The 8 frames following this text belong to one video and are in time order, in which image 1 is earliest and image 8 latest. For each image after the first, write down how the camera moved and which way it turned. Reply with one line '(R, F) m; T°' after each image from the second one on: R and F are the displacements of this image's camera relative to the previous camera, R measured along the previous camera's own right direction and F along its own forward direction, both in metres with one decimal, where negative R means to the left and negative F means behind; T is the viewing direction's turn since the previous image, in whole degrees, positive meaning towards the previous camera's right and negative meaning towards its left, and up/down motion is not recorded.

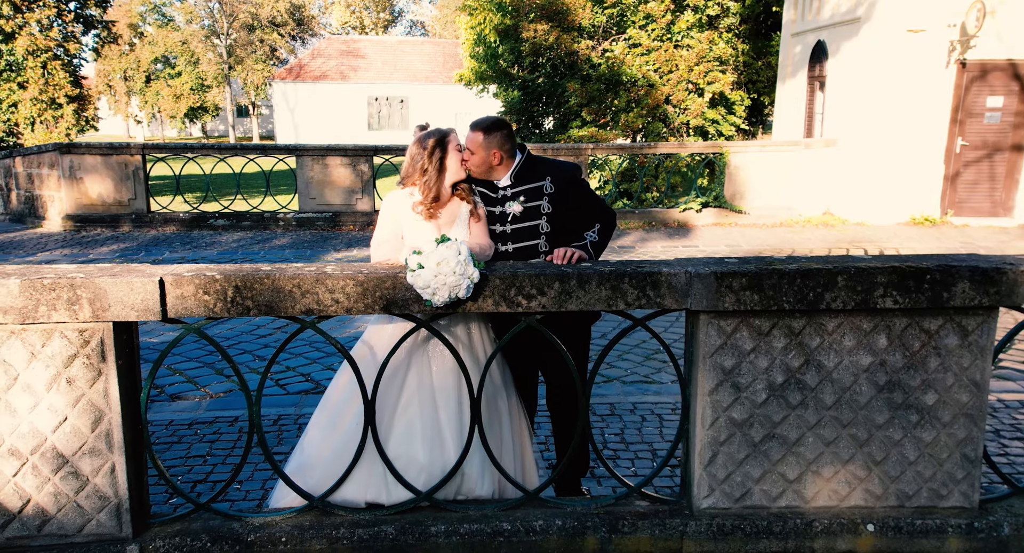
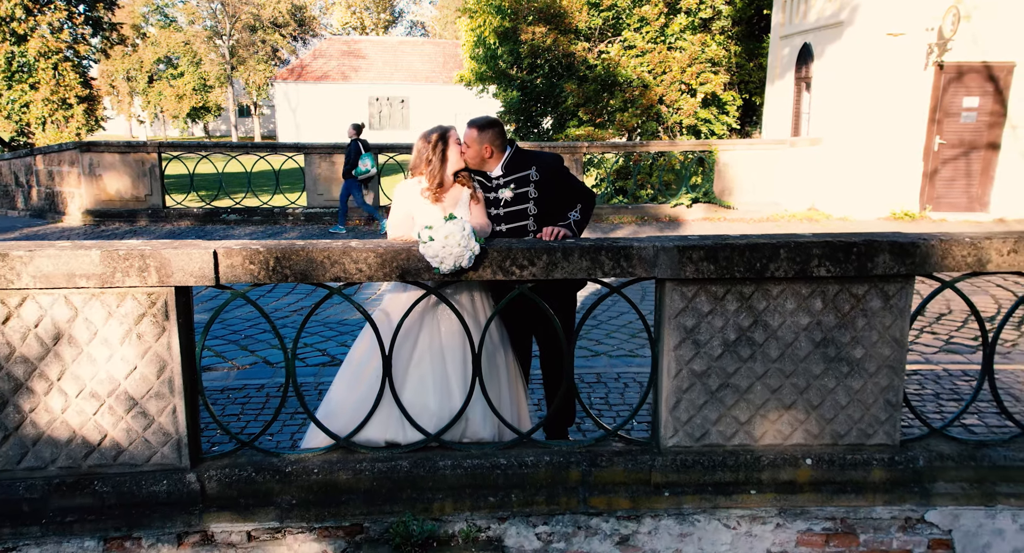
(0.0, -0.4) m; 0°
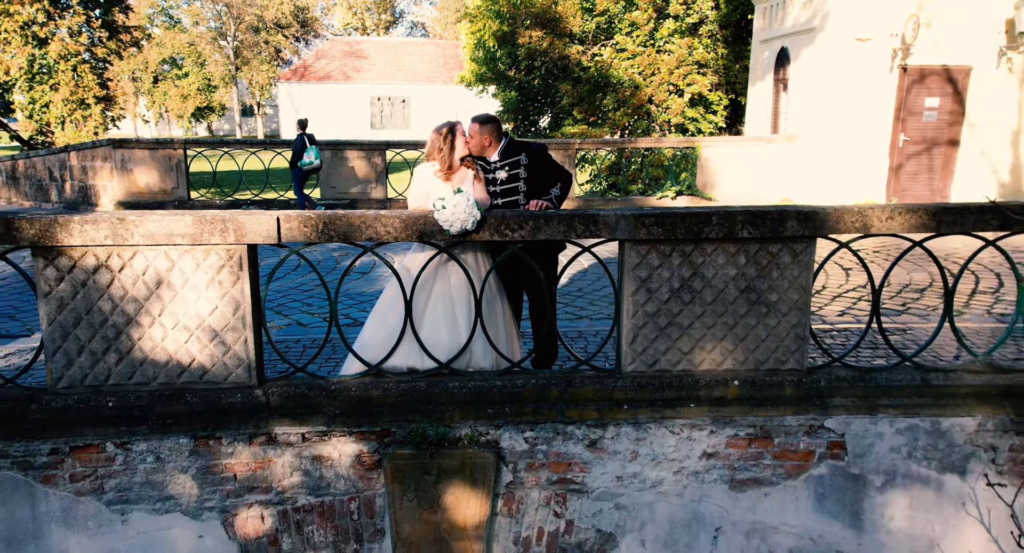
(0.0, -0.8) m; 0°
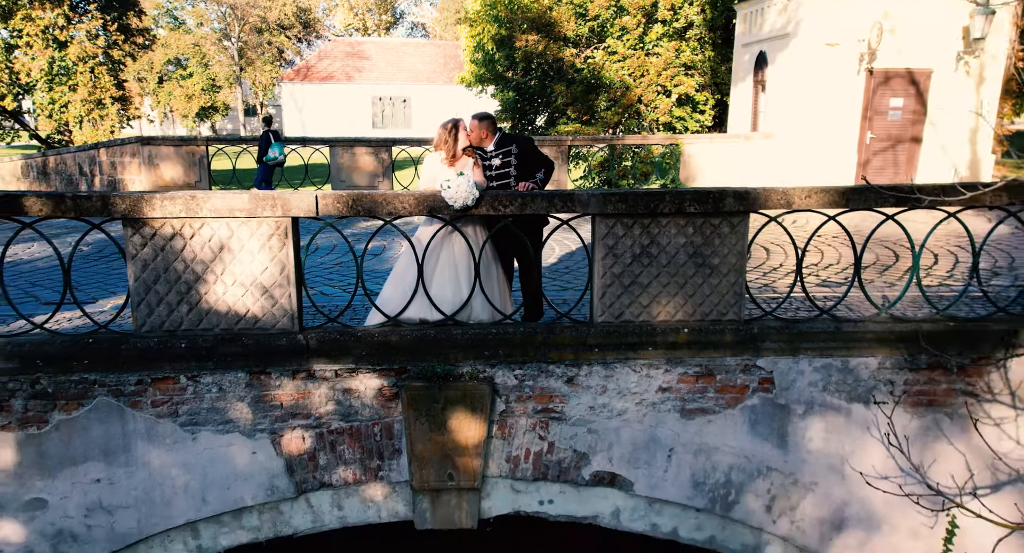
(0.0, -0.8) m; 0°
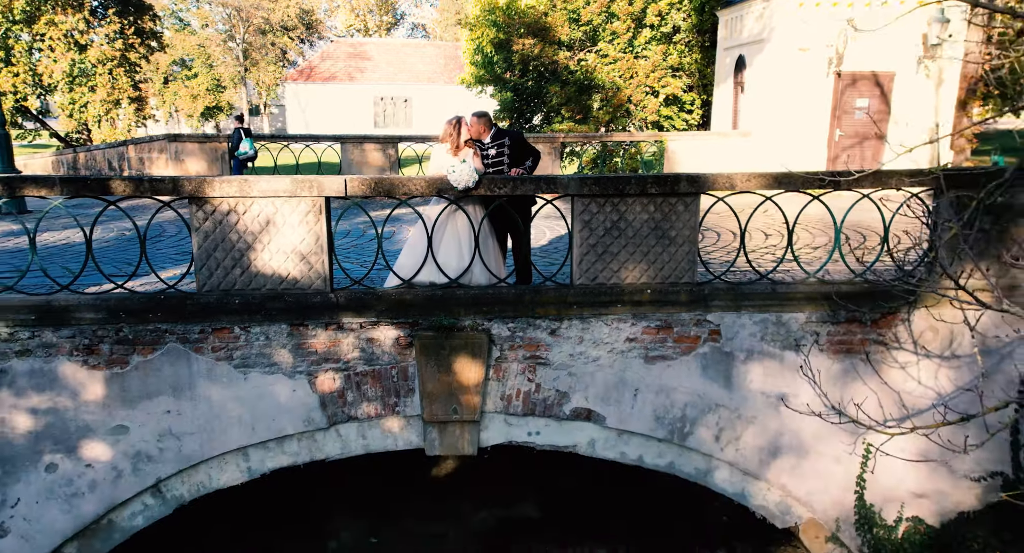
(0.0, -0.9) m; 0°
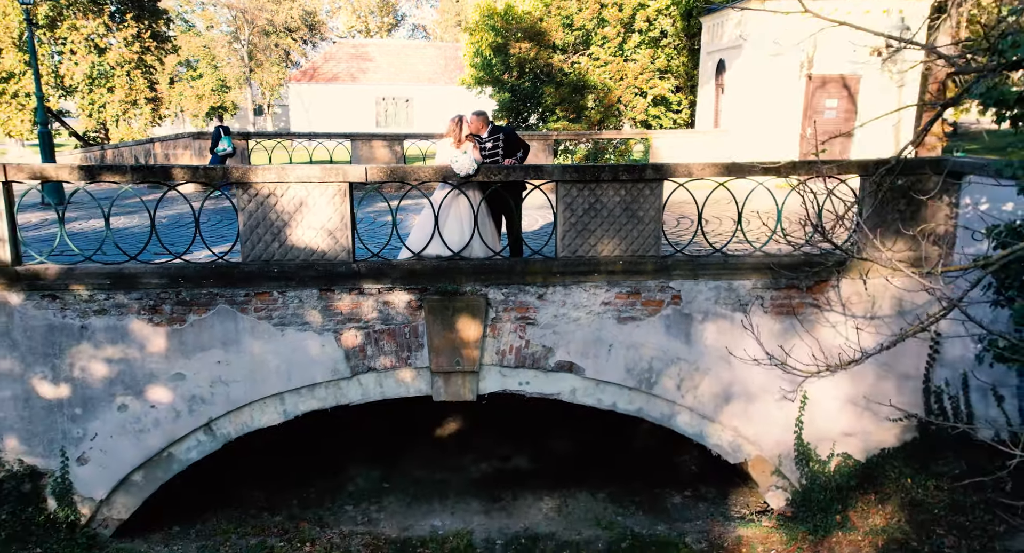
(+0.1, -1.0) m; 0°
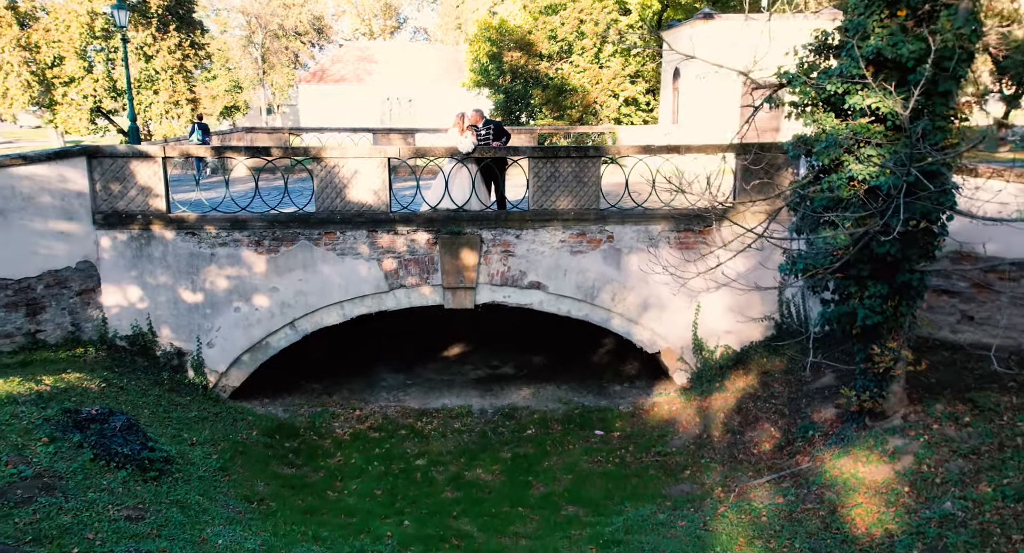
(+0.2, -2.8) m; 0°
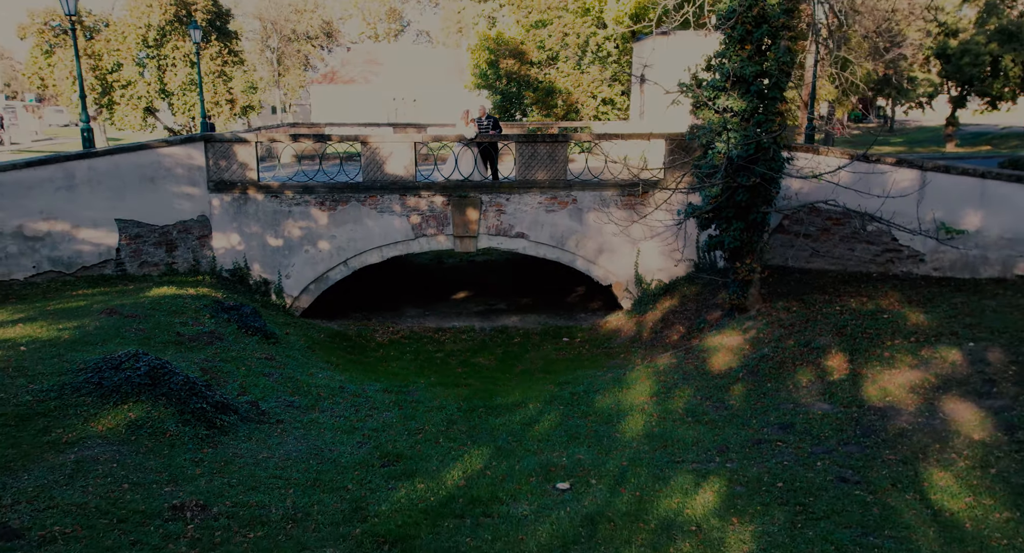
(+0.1, -3.4) m; 0°
